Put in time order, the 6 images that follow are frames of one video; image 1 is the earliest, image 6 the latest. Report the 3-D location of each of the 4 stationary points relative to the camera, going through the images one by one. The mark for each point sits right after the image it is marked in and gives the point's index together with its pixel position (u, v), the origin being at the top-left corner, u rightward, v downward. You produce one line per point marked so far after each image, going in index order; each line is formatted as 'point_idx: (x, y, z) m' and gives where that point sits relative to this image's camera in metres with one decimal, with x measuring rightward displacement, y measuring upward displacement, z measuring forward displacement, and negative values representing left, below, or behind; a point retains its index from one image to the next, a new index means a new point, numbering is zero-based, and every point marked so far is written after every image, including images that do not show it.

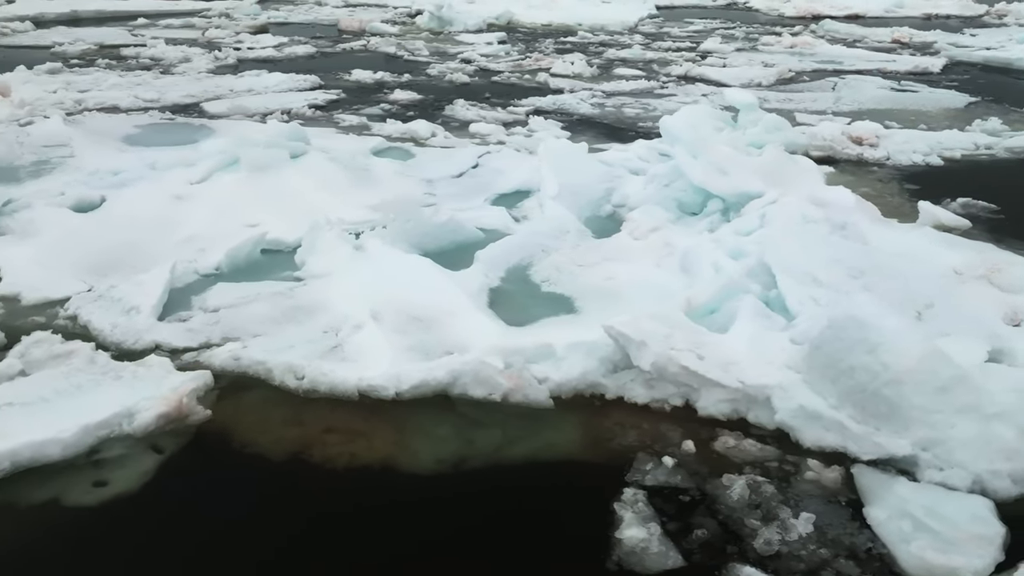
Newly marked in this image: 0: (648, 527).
0: (+0.4, -0.7, +3.2) m
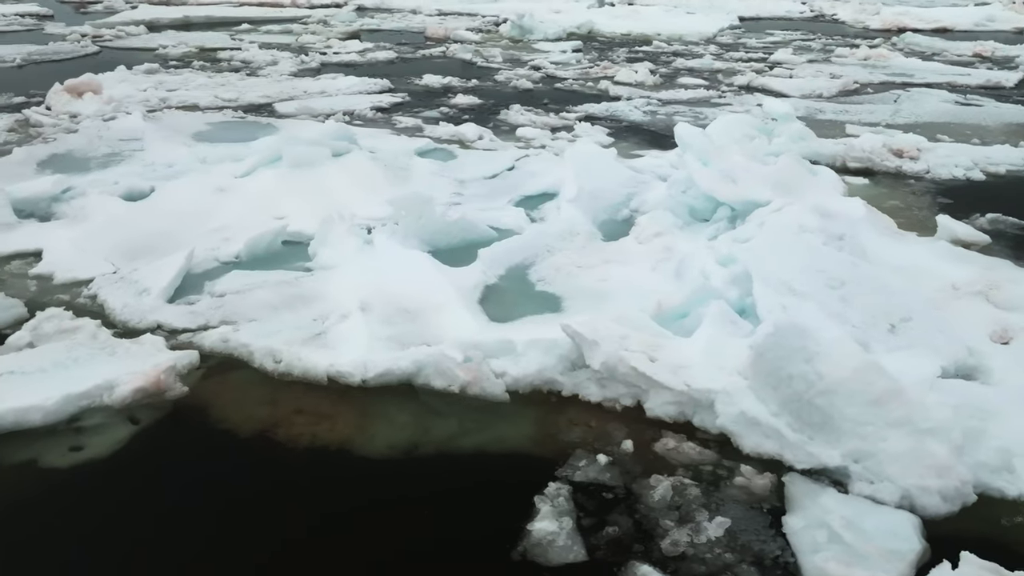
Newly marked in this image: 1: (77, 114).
0: (+0.1, -0.7, +3.2) m
1: (-3.3, +1.3, +8.3) m
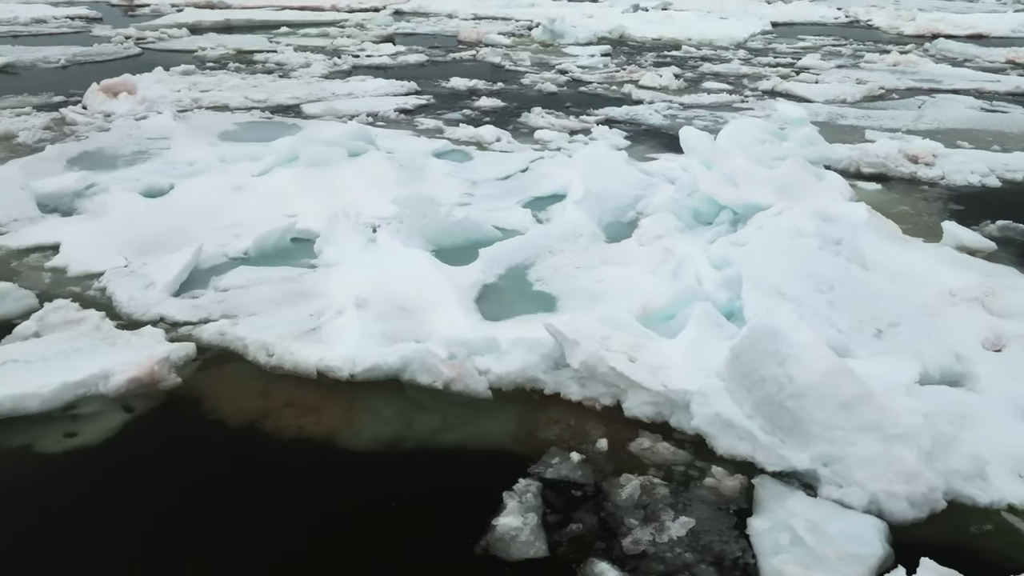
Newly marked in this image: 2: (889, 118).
0: (0.0, -0.7, +3.2) m
1: (-3.2, +1.4, +8.5) m
2: (+2.4, +1.1, +6.9) m
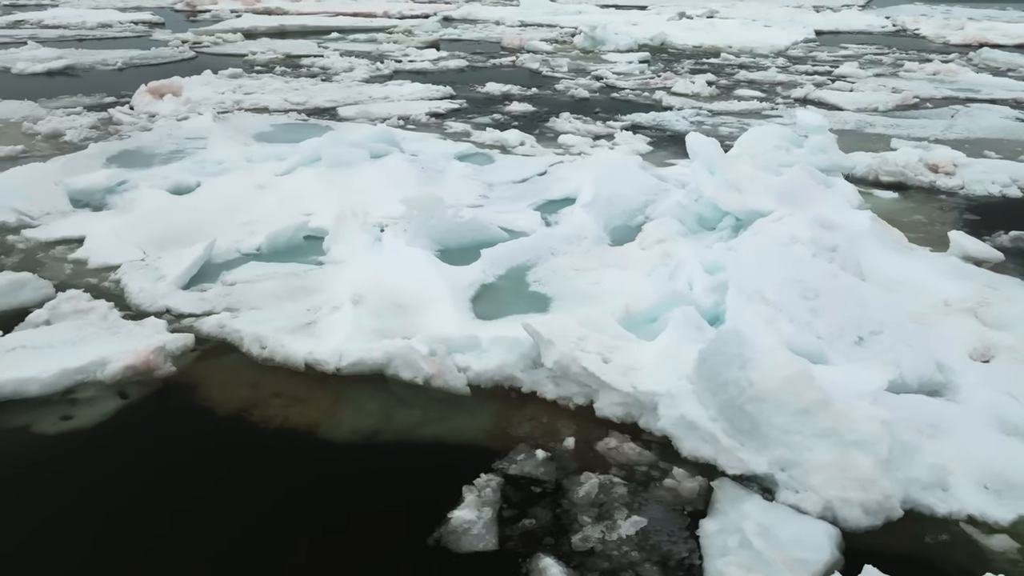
0: (-0.1, -0.7, +3.3) m
1: (-2.9, +1.4, +8.7) m
2: (+2.6, +1.0, +6.8) m
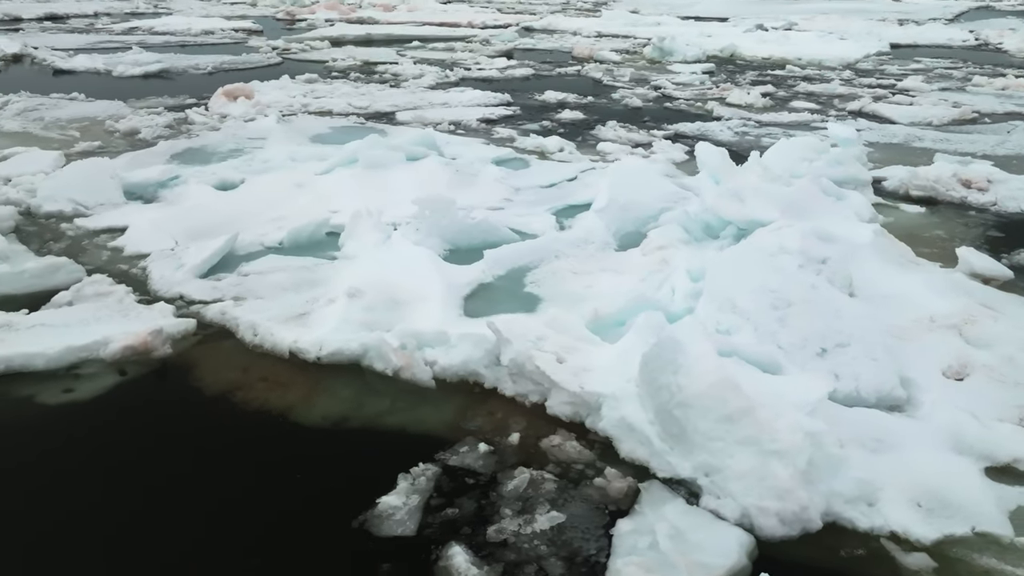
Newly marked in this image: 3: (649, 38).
0: (-0.3, -0.6, +3.3) m
1: (-2.4, +1.5, +9.1) m
2: (+2.8, +0.9, +6.5) m
3: (+1.8, +3.1, +13.3) m
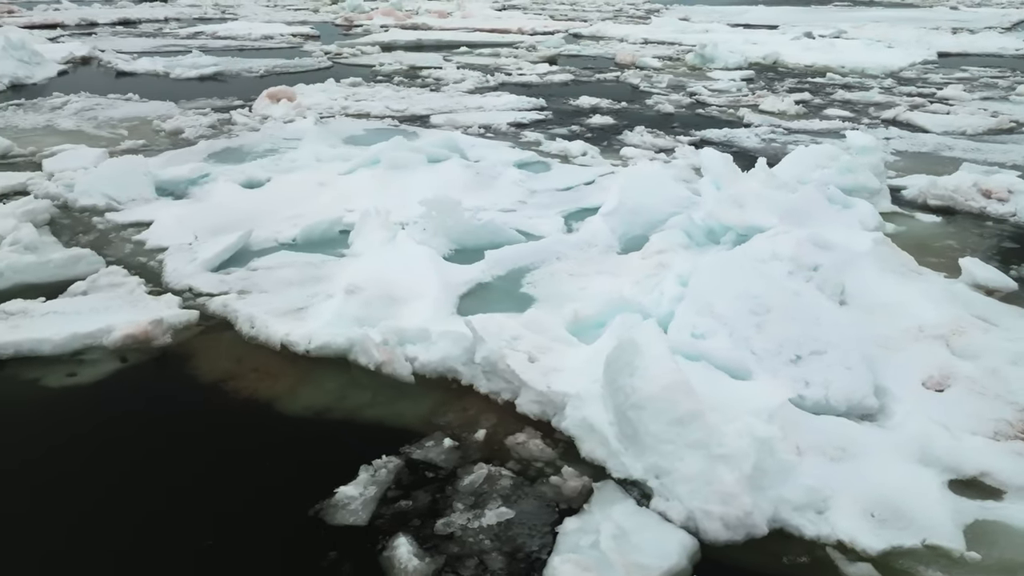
0: (-0.5, -0.6, +3.4) m
1: (-2.1, +1.5, +9.3) m
2: (+2.9, +0.8, +6.4) m
3: (+2.4, +2.9, +13.2) m
